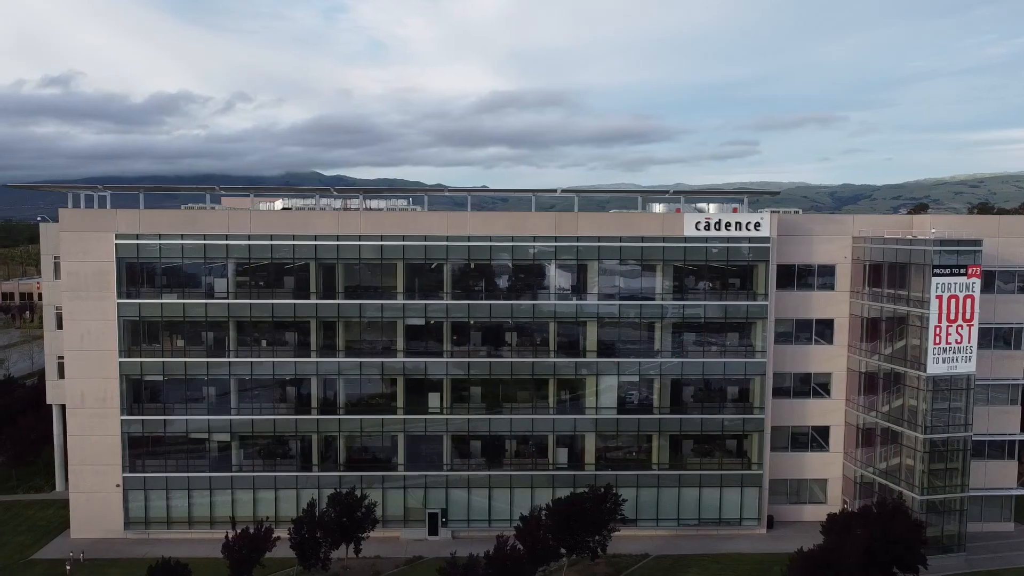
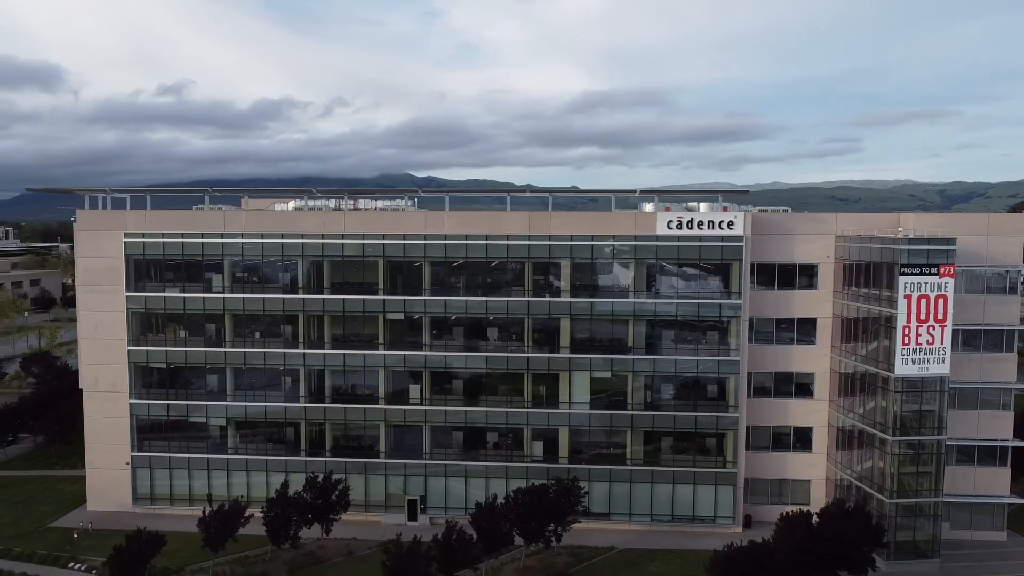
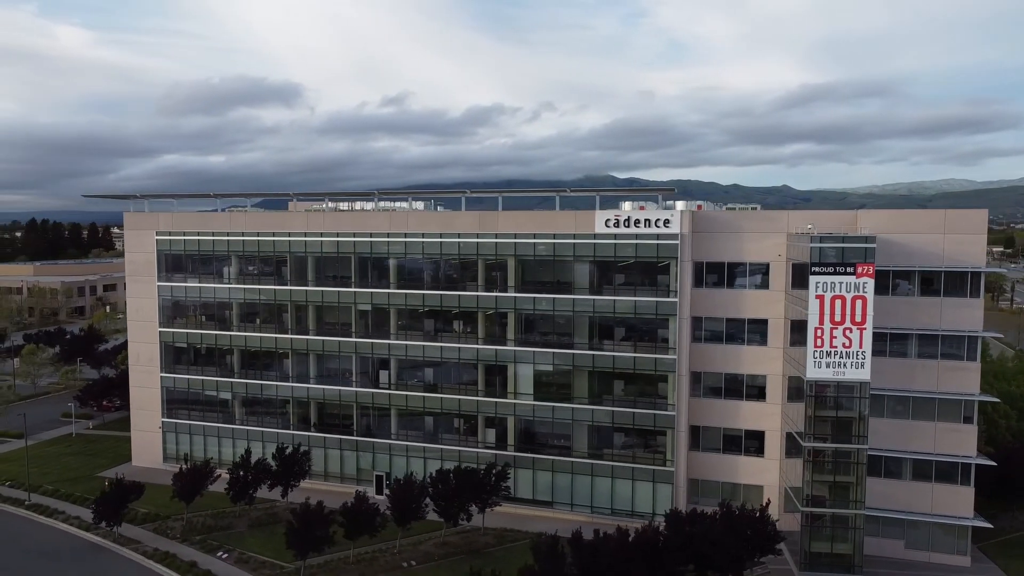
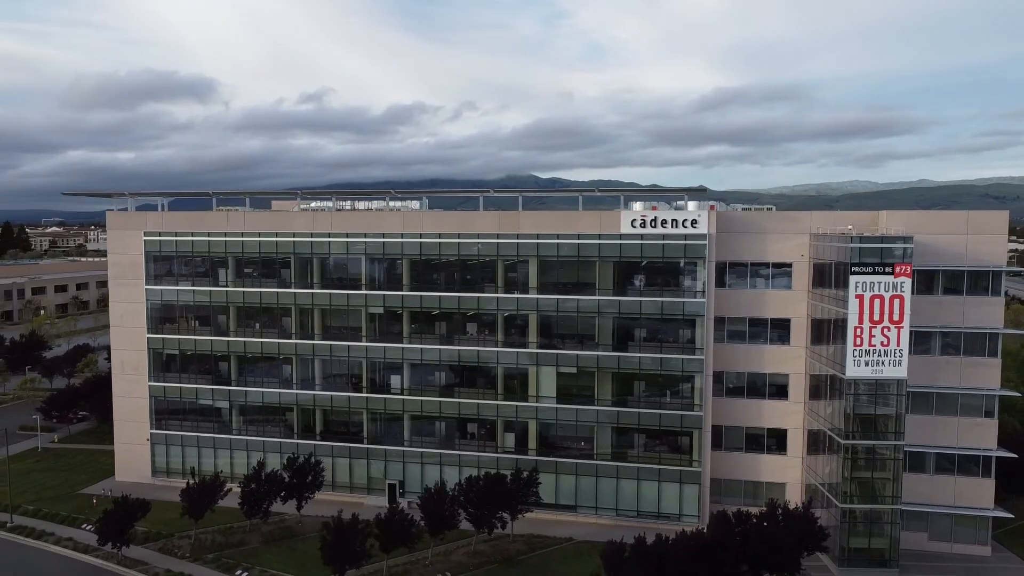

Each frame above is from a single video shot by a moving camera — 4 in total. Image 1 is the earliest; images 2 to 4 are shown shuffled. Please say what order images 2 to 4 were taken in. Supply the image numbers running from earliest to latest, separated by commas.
2, 4, 3
